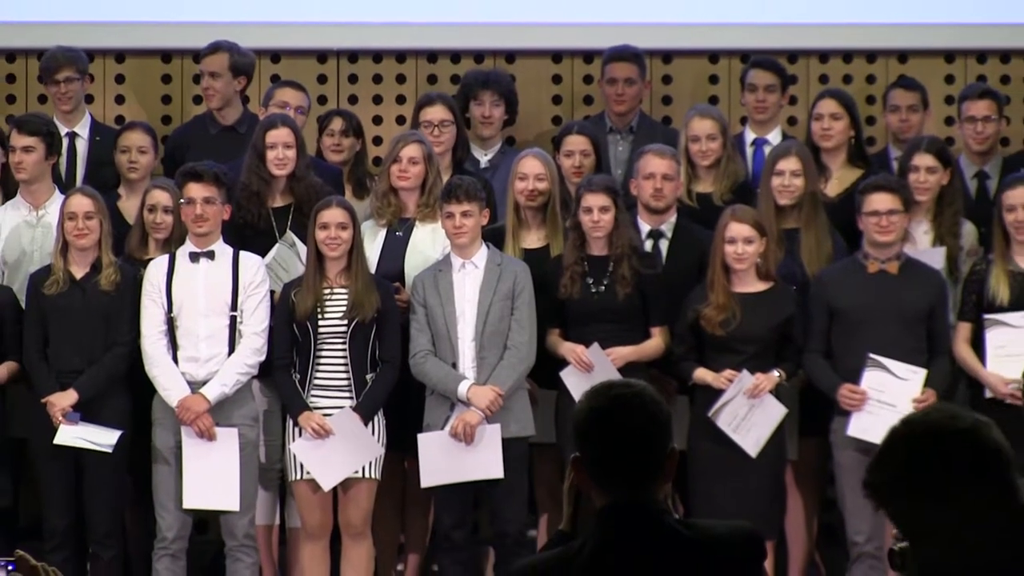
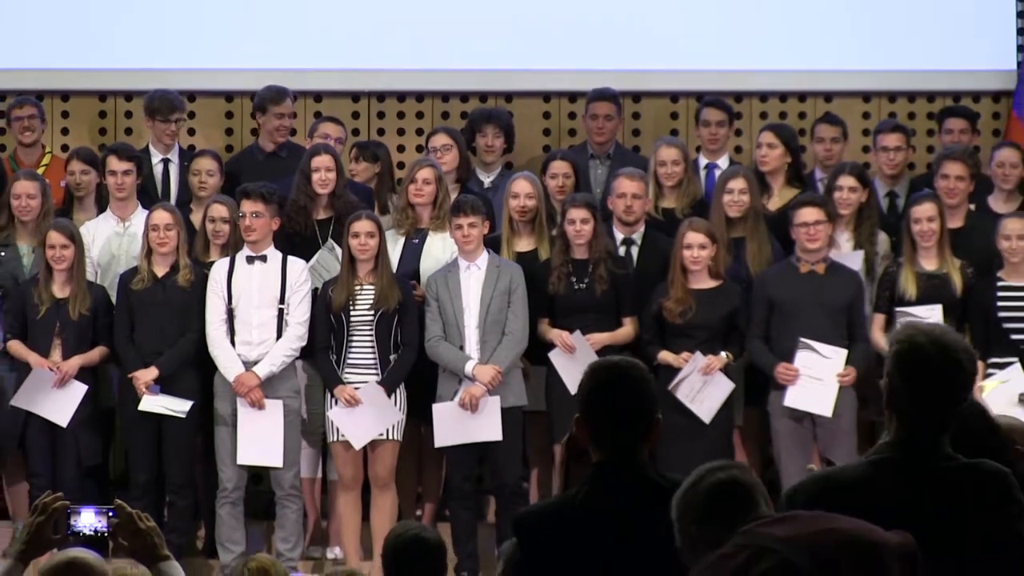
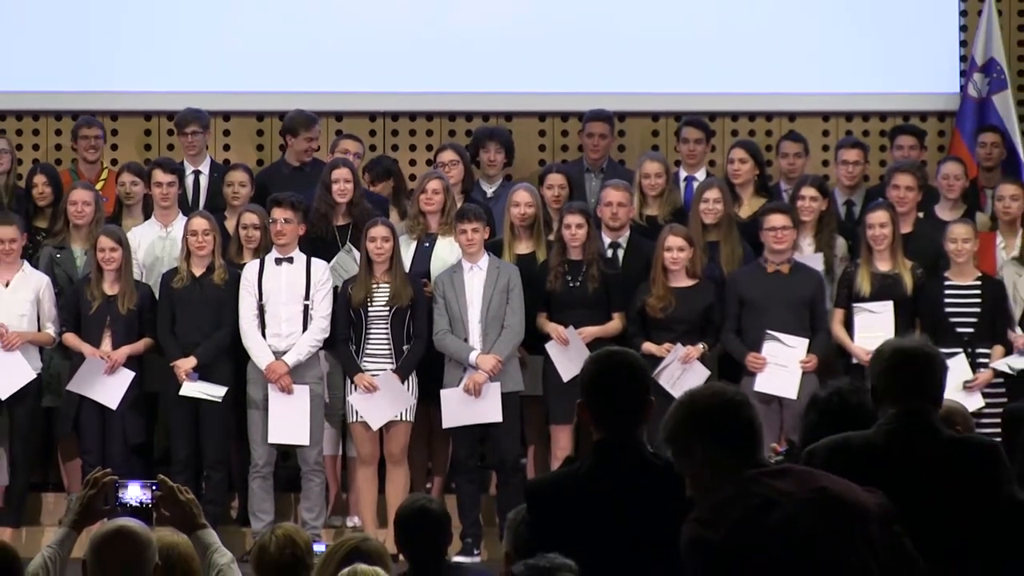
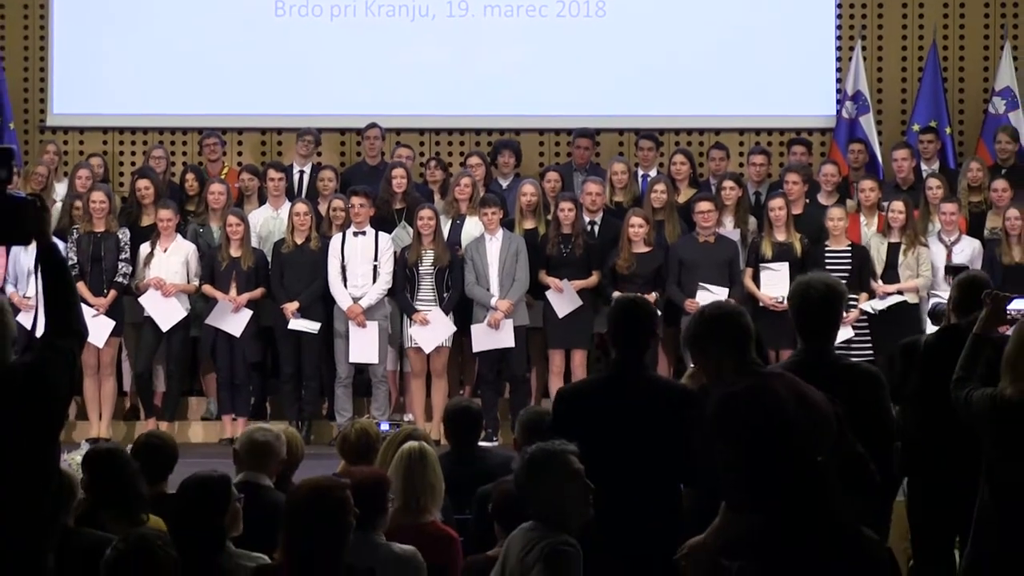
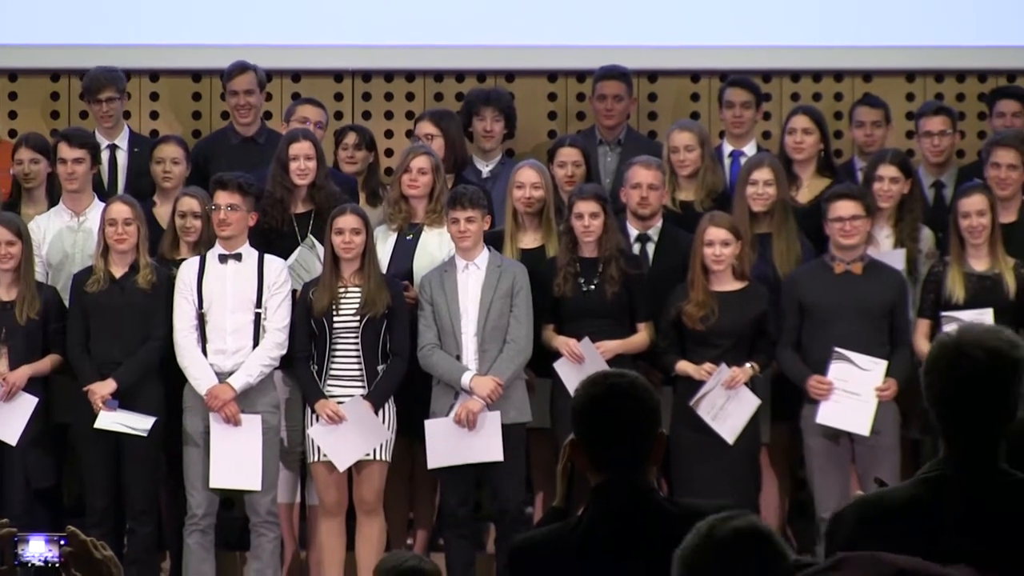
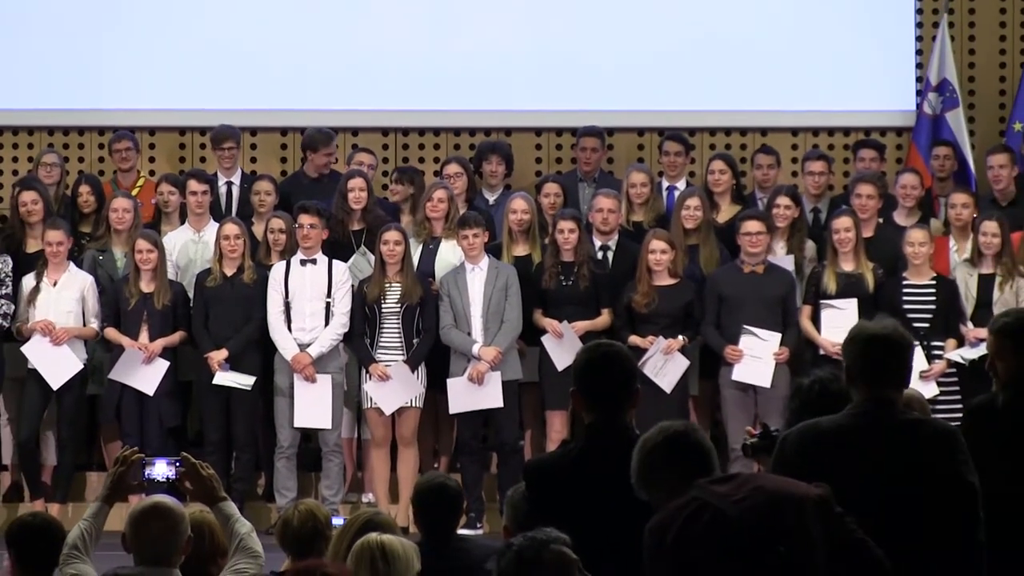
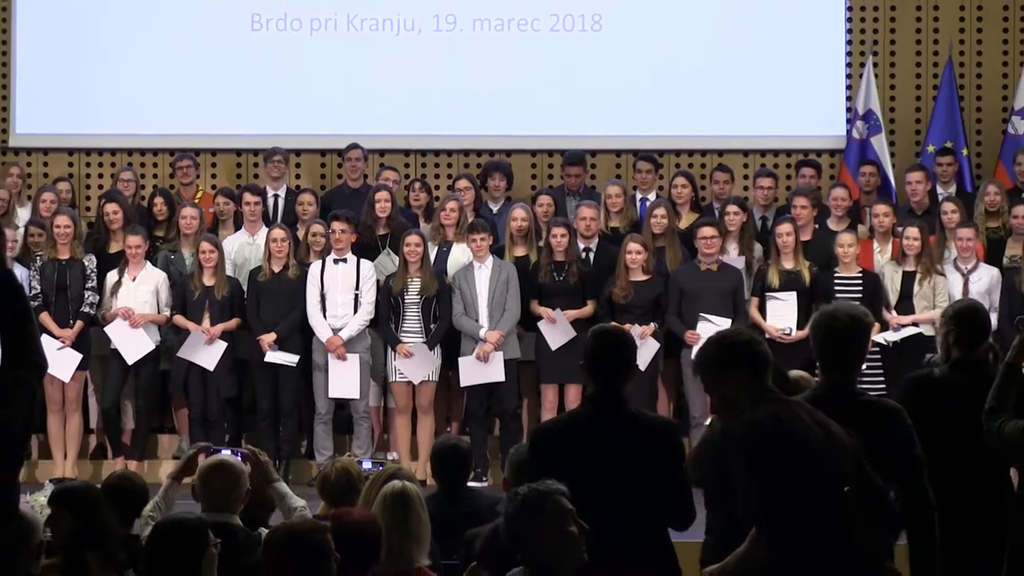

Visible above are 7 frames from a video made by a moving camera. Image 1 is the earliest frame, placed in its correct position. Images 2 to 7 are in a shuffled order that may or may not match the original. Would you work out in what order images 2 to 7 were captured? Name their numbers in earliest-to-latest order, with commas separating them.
5, 2, 3, 6, 7, 4
